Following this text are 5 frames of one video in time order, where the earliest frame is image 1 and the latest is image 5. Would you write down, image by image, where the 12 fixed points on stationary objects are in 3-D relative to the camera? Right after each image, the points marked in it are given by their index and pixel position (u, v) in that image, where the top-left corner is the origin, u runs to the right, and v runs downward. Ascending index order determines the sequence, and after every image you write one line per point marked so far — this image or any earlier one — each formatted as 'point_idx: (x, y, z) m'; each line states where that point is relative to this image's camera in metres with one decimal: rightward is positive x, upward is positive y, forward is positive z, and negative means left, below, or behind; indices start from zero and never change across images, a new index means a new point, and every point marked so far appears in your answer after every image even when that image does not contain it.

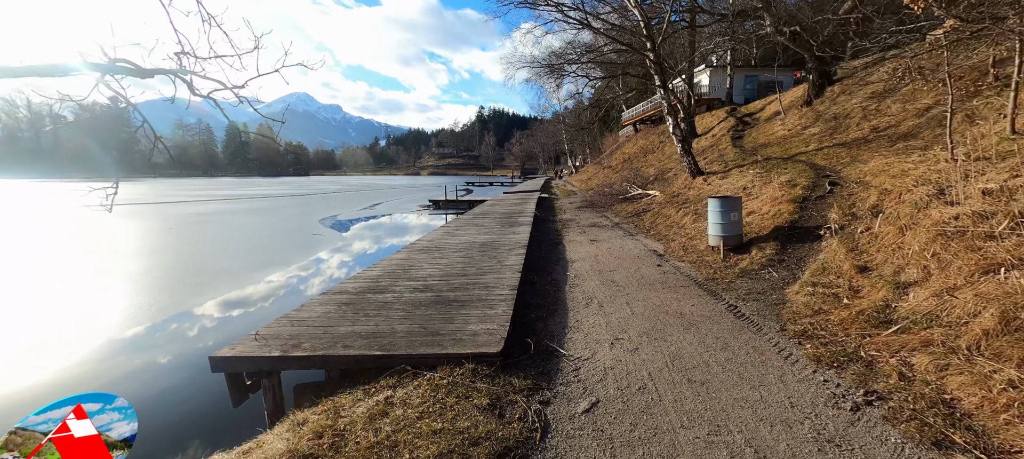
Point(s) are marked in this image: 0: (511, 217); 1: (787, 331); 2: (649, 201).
0: (0.0, +0.4, +8.8) m
1: (+2.1, -0.8, +2.5) m
2: (+4.0, +0.8, +9.9) m
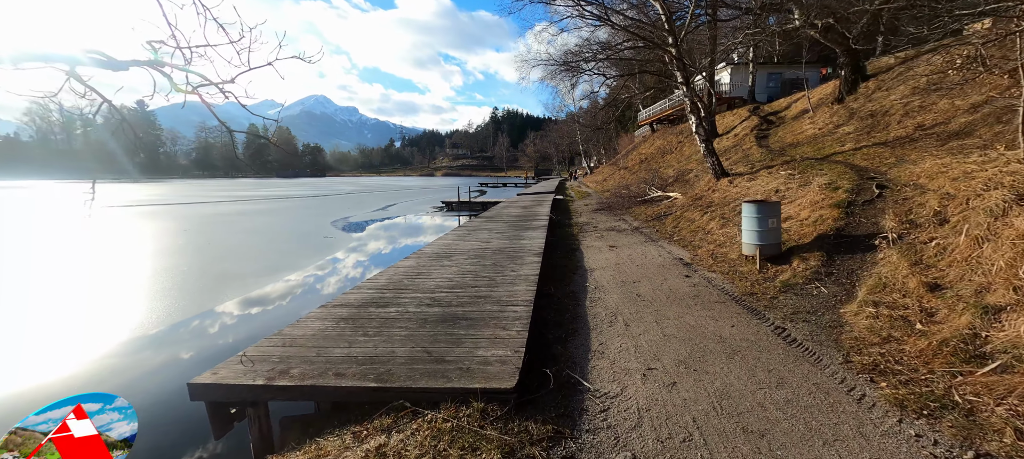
0: (+0.4, +0.3, +8.4) m
1: (+2.2, -0.8, +2.1) m
2: (+4.4, +0.7, +9.4) m
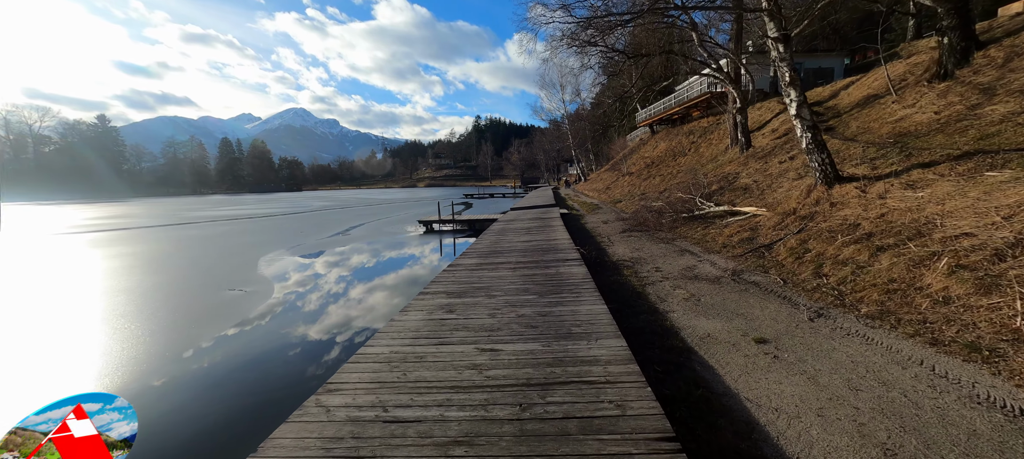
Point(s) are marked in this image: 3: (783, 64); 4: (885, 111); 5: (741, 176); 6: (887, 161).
0: (+0.5, -0.4, +5.2) m
1: (+2.6, -1.3, -1.0) m
2: (+4.4, +0.1, +6.4) m
3: (+4.3, +2.7, +5.5) m
4: (+9.5, +3.0, +8.6) m
5: (+6.5, +1.5, +9.5) m
6: (+6.5, +1.2, +5.9) m
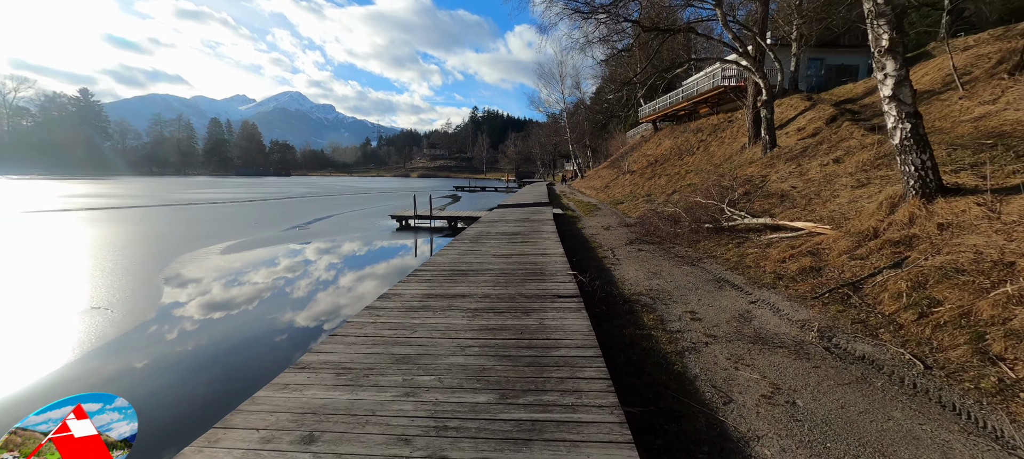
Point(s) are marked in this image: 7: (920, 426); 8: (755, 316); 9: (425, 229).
0: (+0.1, -0.6, +3.5) m
1: (+2.3, -1.7, -2.6) m
2: (+4.1, -0.2, +4.8) m
3: (+4.1, +2.3, +3.8) m
4: (+9.2, +2.5, +7.1) m
5: (+6.1, +1.2, +7.9) m
6: (+6.2, +0.8, +4.3) m
7: (+2.2, -1.0, +1.9) m
8: (+2.3, -0.8, +3.2) m
9: (-3.7, 0.0, +14.9) m
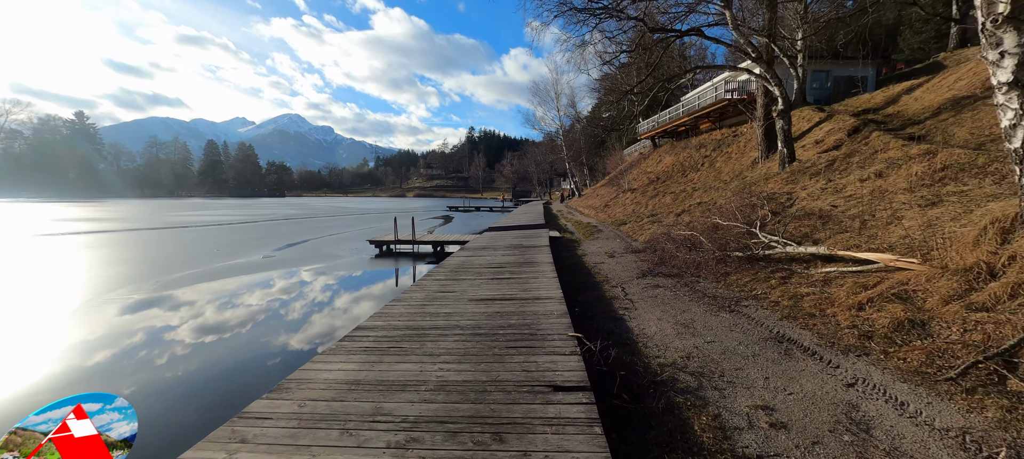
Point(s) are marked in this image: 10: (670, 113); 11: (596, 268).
0: (0.0, -1.0, +2.3) m
1: (+2.2, -1.7, -3.9) m
2: (+3.9, -0.5, +3.6) m
3: (+3.9, +2.0, +2.8) m
4: (+8.9, +2.1, +6.1) m
5: (+5.8, +0.7, +6.9) m
6: (+5.9, +0.5, +3.2) m
7: (+2.0, -1.3, +0.7) m
8: (+2.1, -1.1, +2.0) m
9: (-4.0, -1.0, +13.6) m
10: (+9.0, +6.5, +19.0) m
11: (+1.5, -0.7, +6.0) m
